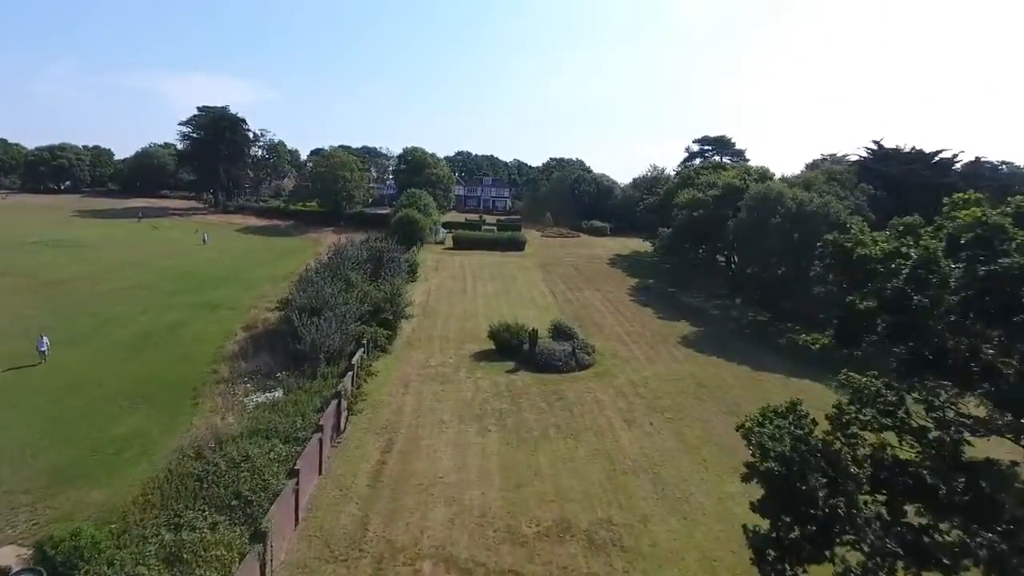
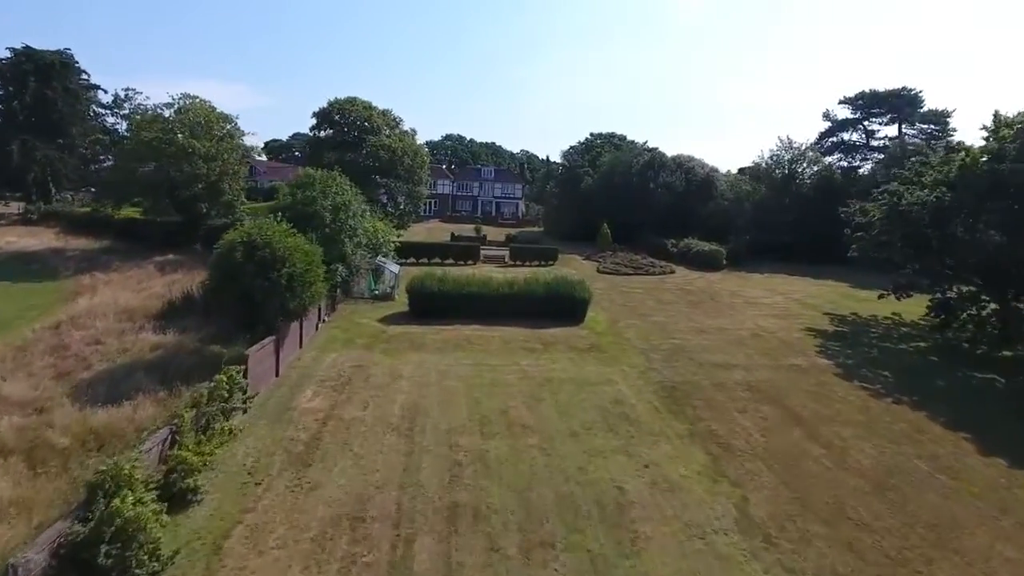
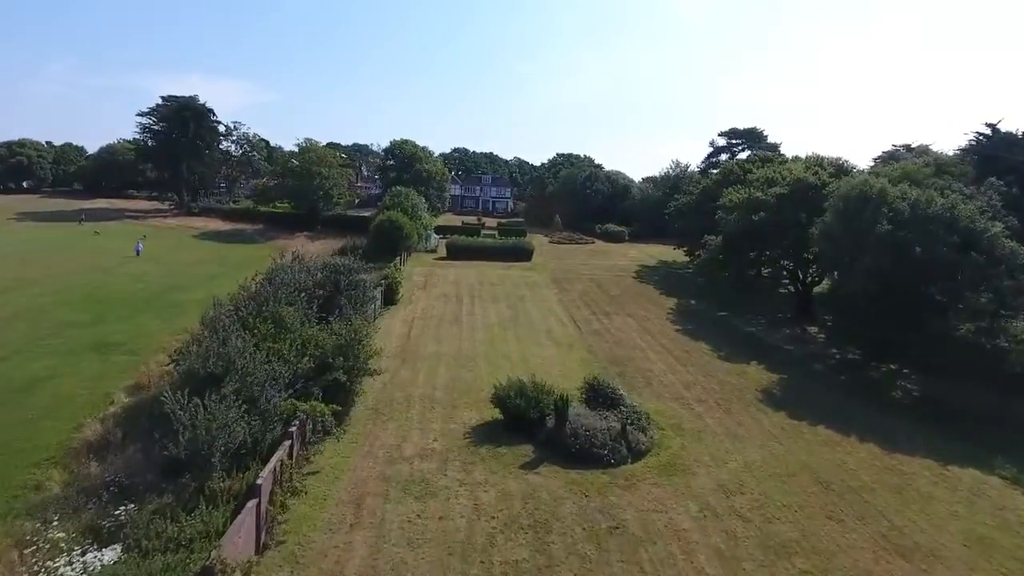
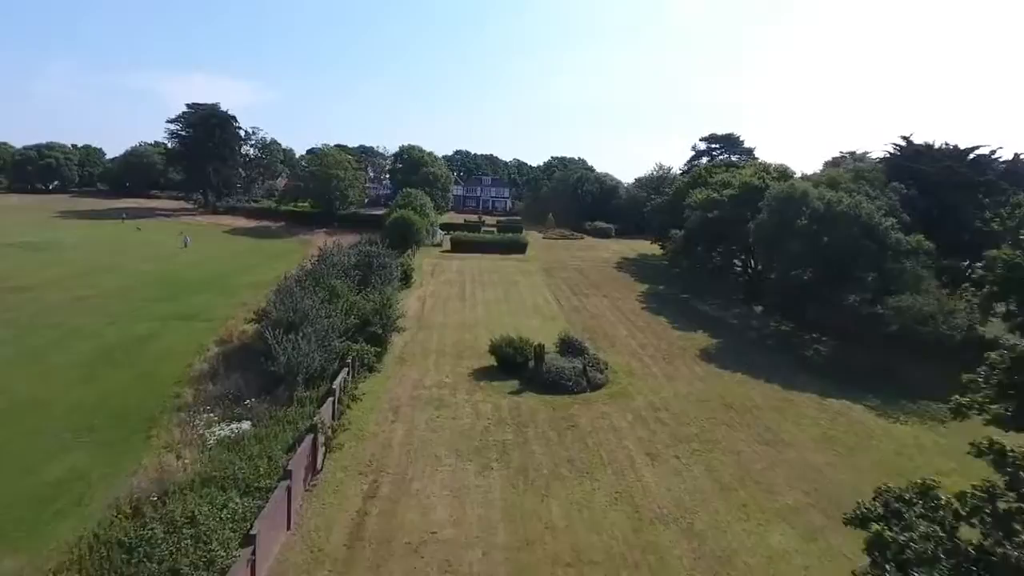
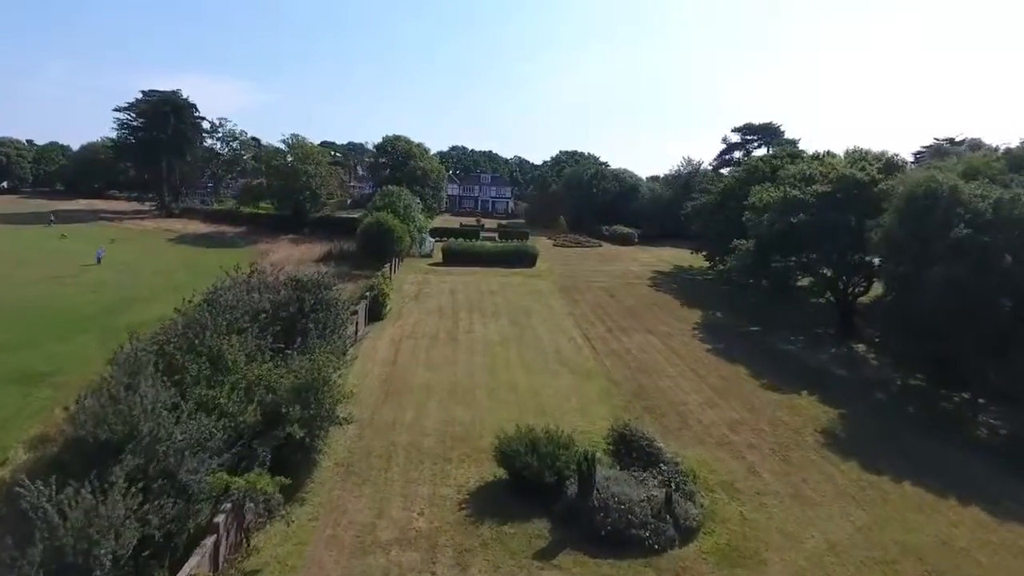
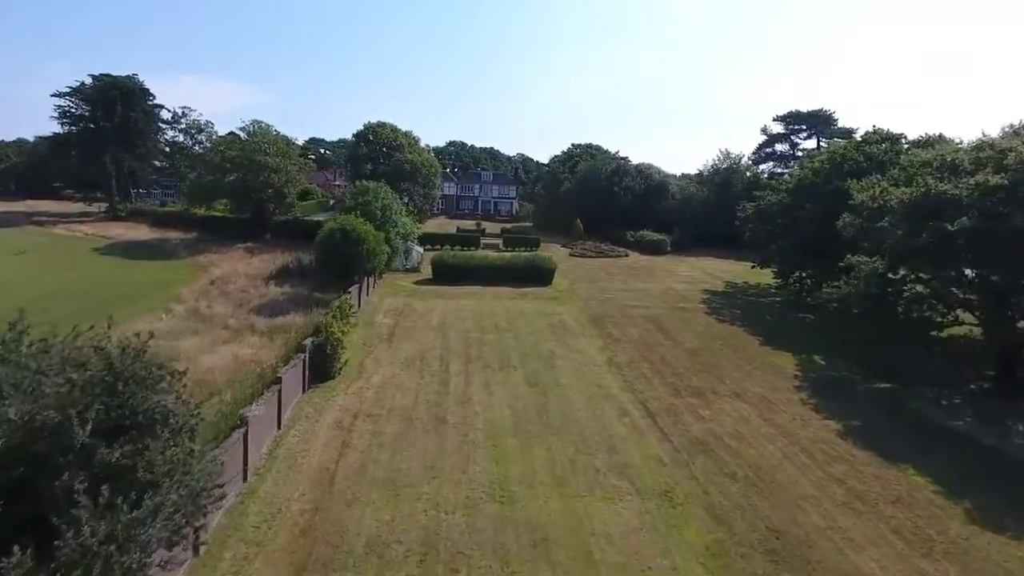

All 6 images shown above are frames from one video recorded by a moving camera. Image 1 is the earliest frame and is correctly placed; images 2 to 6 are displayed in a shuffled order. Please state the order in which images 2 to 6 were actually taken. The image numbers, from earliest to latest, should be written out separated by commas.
4, 3, 5, 6, 2
